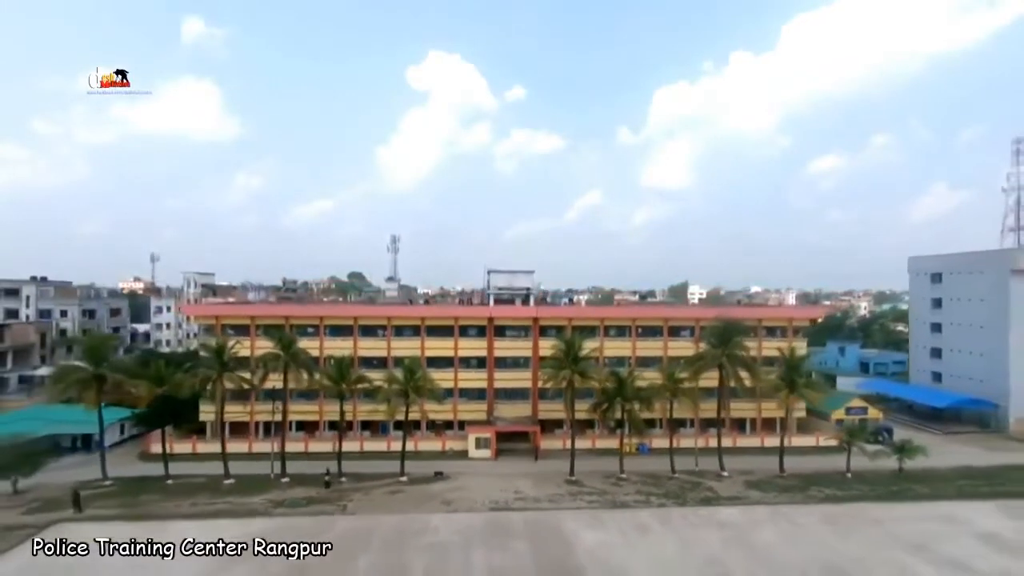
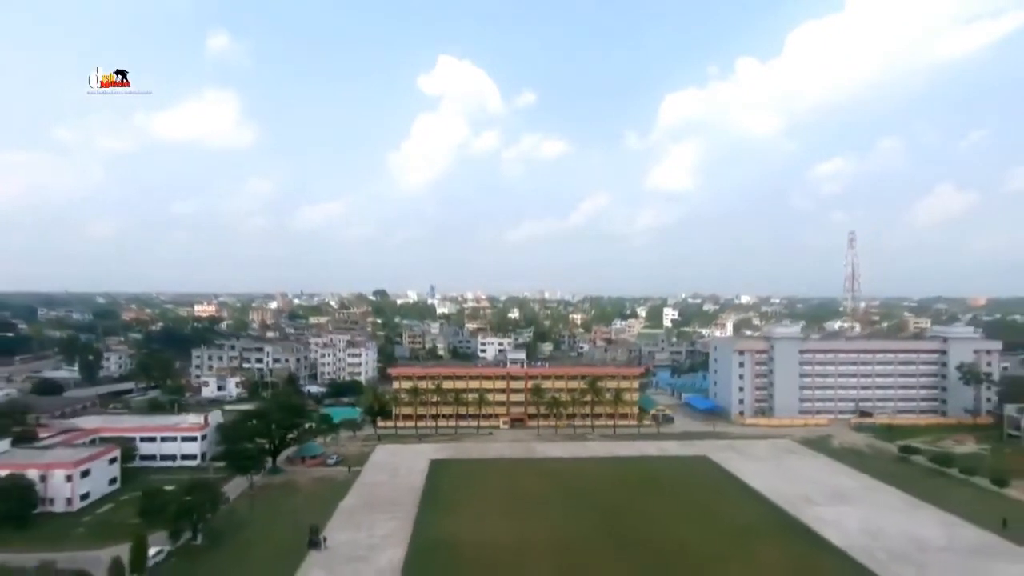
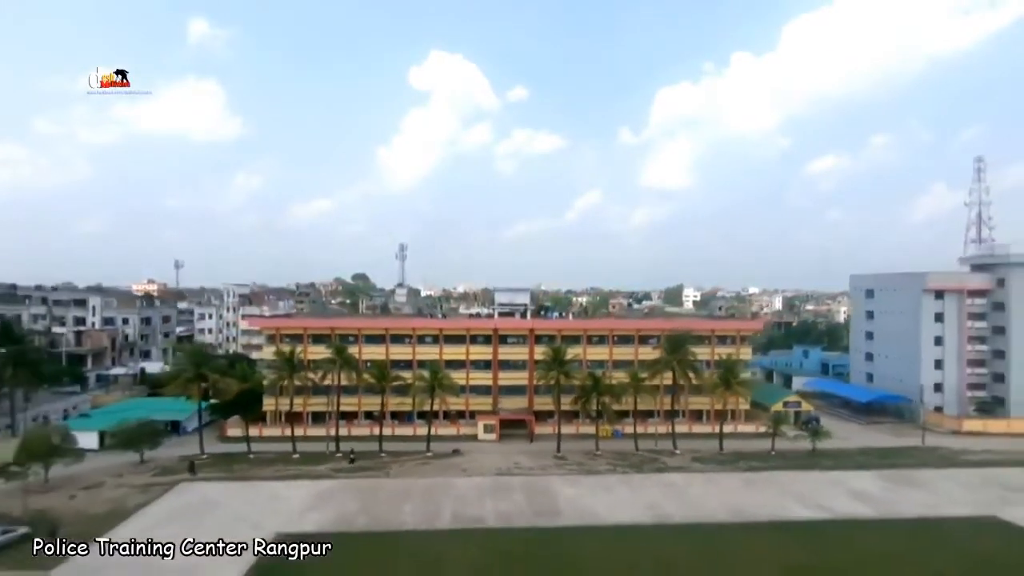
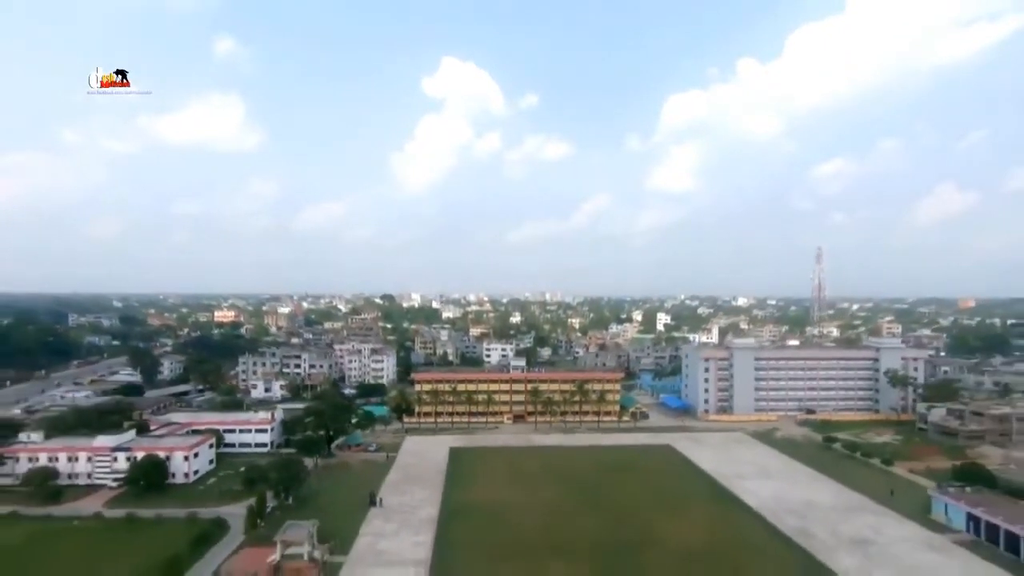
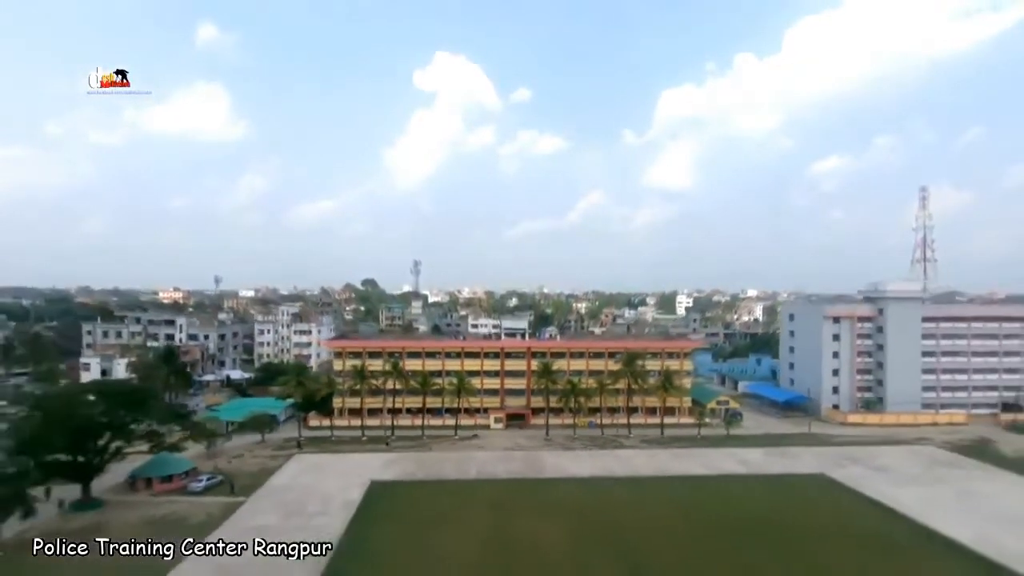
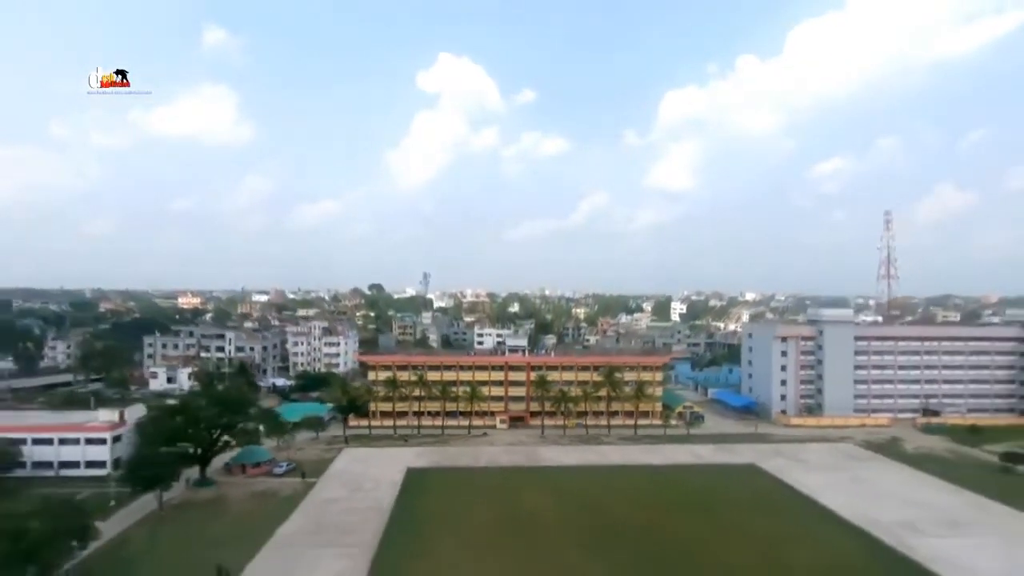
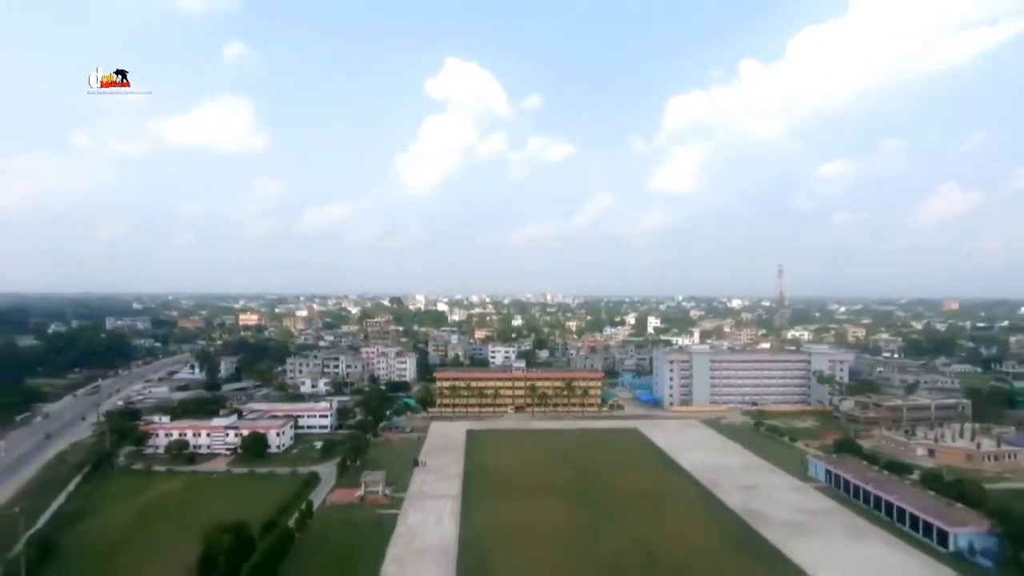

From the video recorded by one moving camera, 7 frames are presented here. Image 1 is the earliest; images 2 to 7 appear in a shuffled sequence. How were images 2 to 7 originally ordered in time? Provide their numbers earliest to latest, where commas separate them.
3, 5, 6, 2, 4, 7
